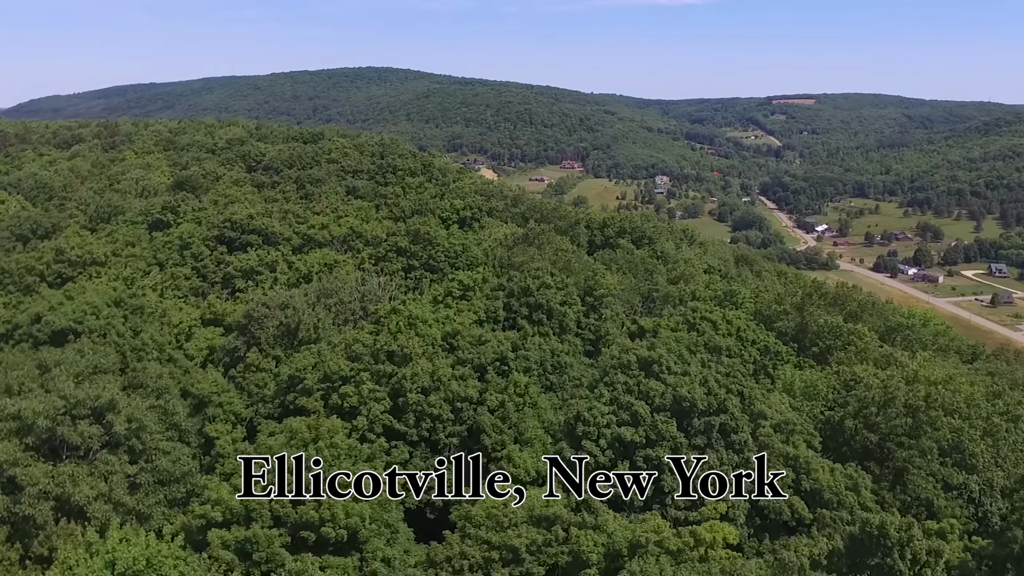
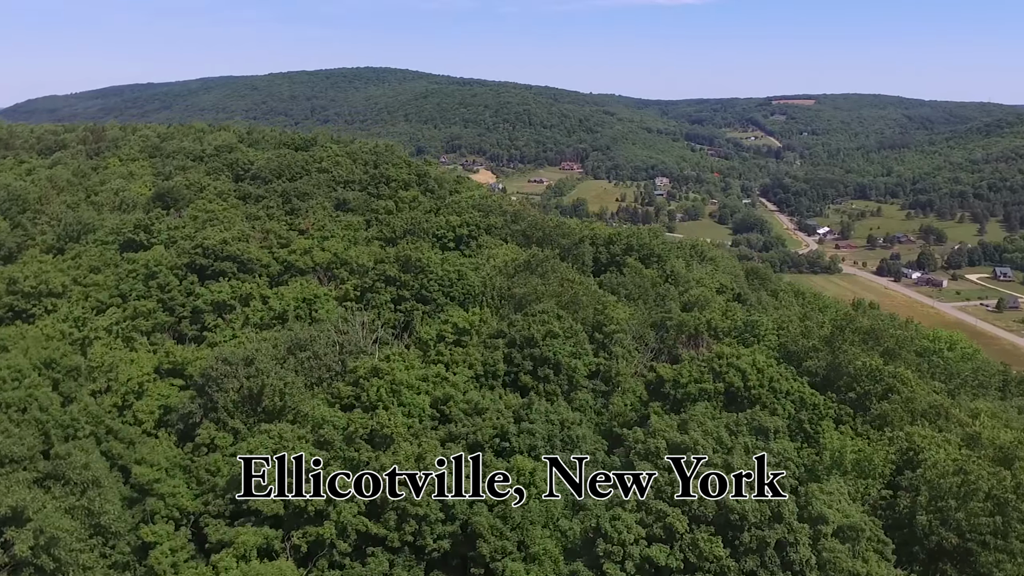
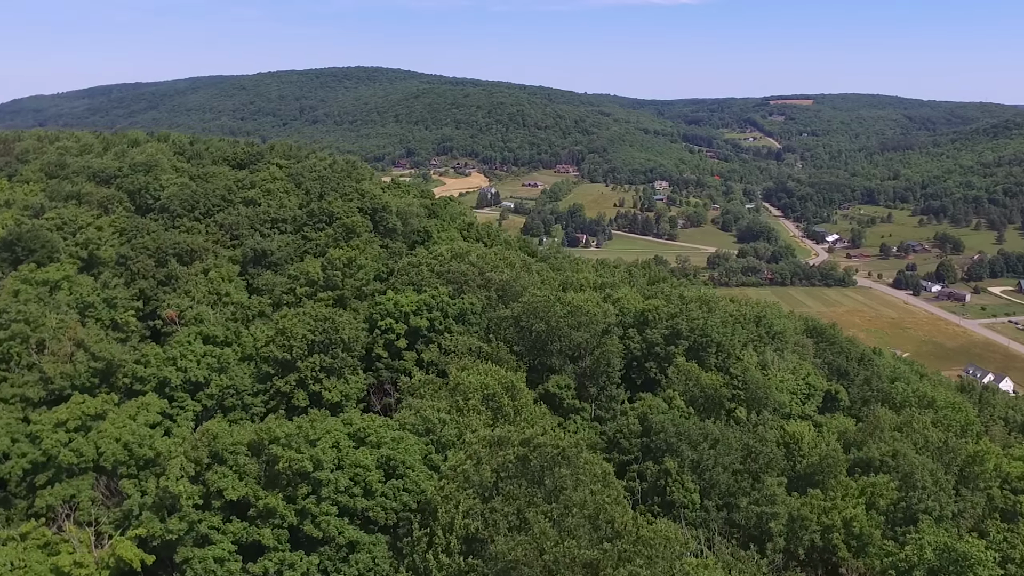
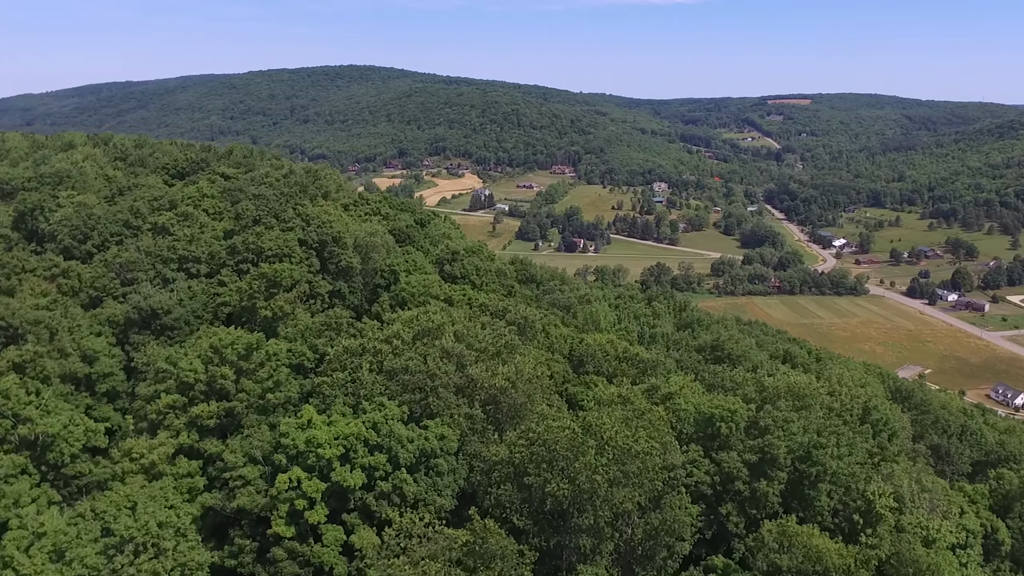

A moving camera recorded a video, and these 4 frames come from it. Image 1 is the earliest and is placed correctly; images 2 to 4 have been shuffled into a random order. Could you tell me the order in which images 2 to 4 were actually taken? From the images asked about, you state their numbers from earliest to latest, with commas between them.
2, 3, 4
